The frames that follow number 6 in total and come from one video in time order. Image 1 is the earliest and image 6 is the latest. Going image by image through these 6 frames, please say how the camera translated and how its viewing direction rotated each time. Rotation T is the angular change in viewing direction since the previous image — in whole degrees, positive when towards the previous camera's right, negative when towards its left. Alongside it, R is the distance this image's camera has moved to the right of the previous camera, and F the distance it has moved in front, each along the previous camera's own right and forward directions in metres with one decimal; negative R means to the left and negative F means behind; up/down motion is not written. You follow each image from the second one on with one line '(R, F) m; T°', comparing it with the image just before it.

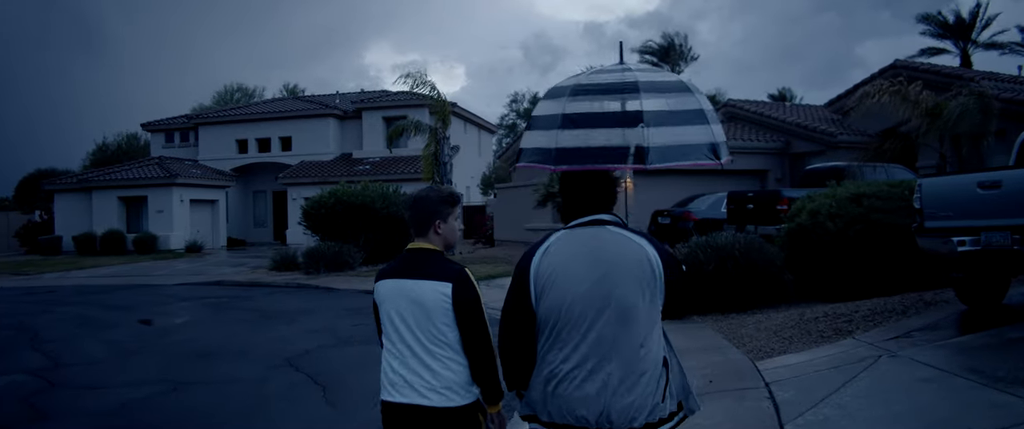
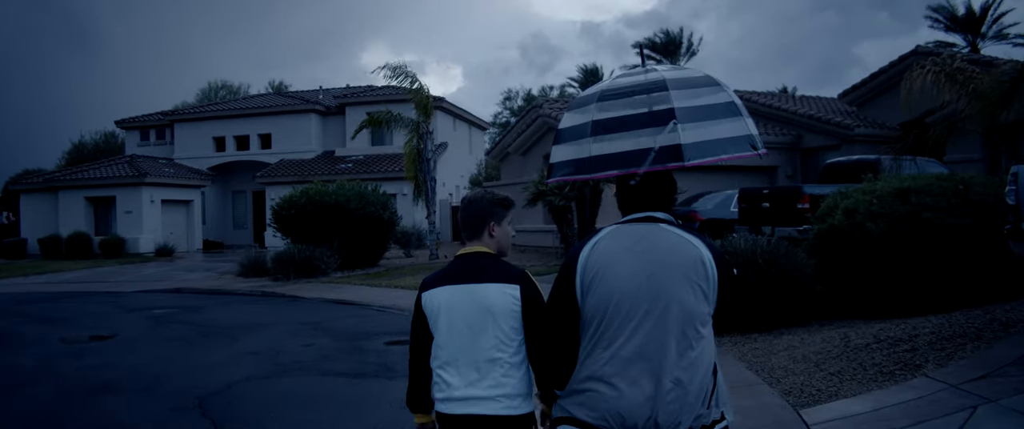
(+0.2, +1.7) m; 0°
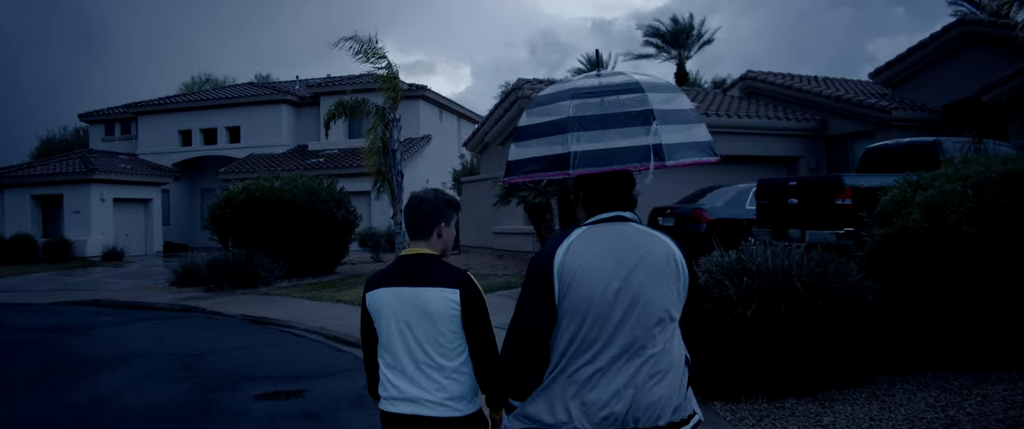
(+0.7, +2.7) m; -1°
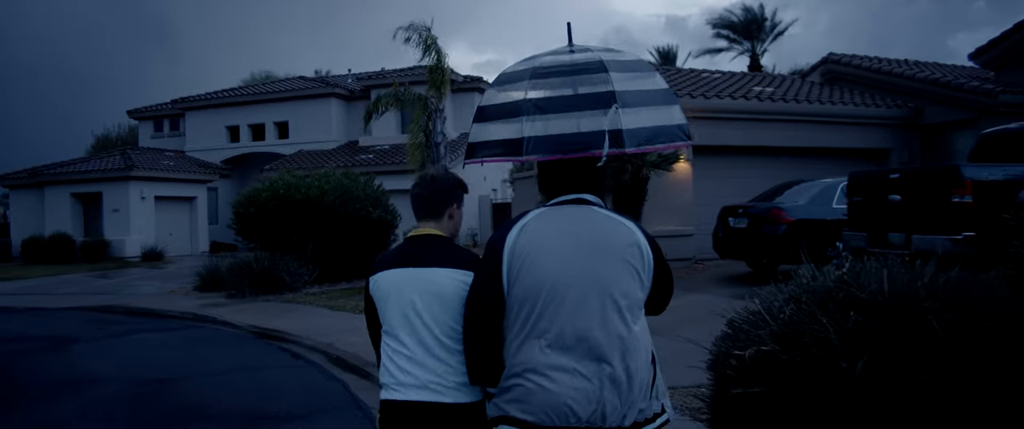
(+0.4, +1.7) m; -5°
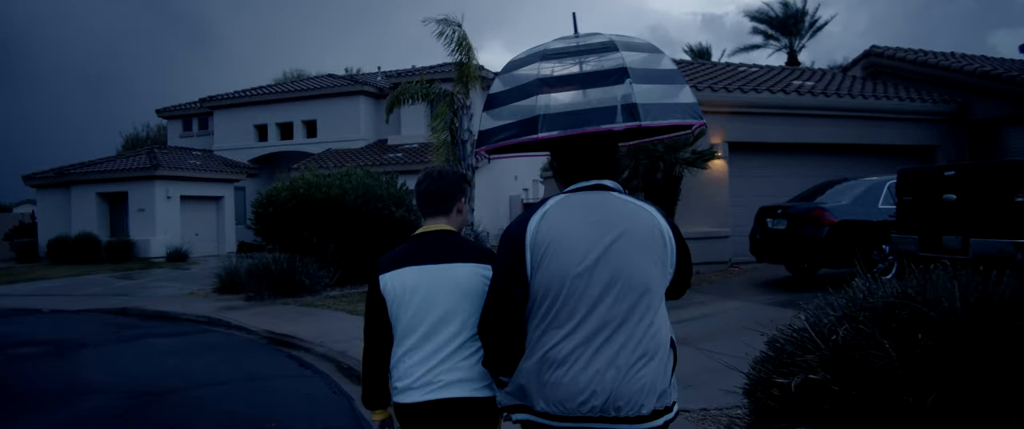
(+0.1, +0.6) m; -3°
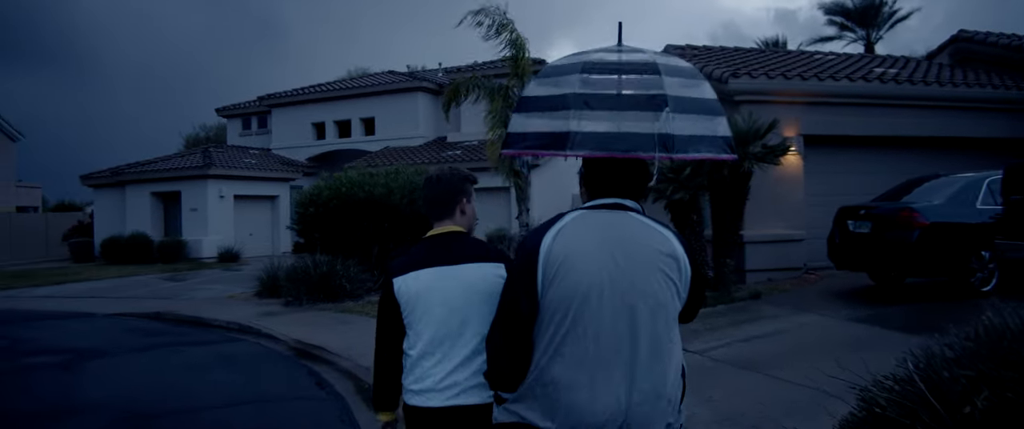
(+0.3, +1.0) m; -5°
